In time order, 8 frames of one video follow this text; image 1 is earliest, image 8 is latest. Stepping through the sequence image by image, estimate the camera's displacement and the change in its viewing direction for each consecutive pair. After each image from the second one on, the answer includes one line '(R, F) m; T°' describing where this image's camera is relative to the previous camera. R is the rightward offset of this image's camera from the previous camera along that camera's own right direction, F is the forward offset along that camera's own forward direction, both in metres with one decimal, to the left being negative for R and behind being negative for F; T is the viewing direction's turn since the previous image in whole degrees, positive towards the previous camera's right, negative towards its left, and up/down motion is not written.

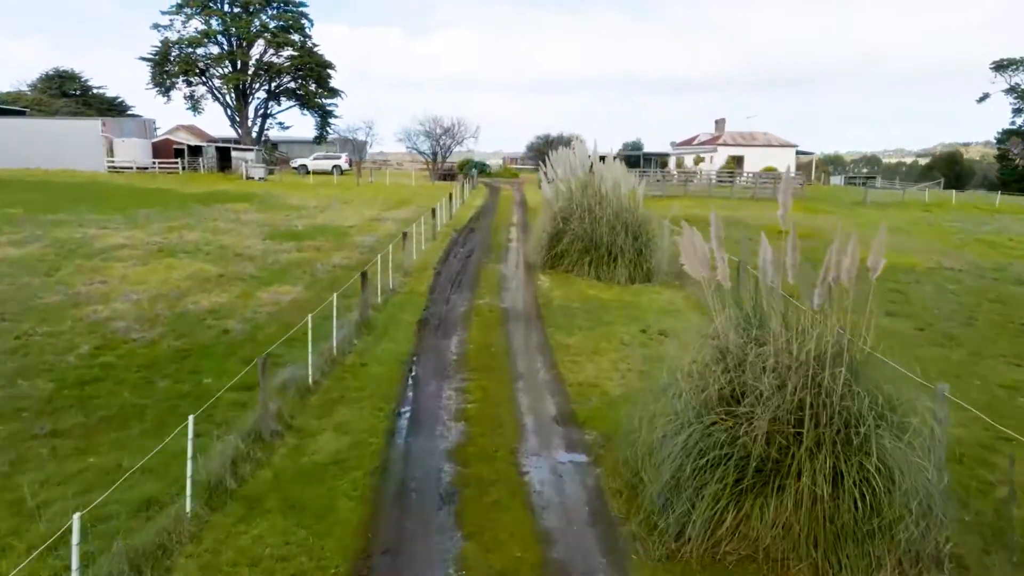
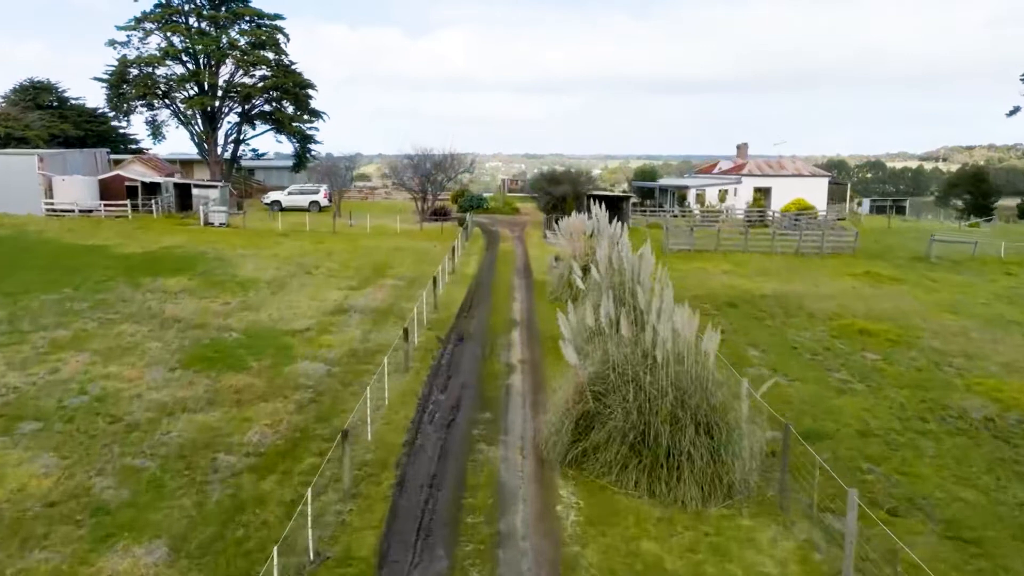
(0.0, +4.4) m; 0°
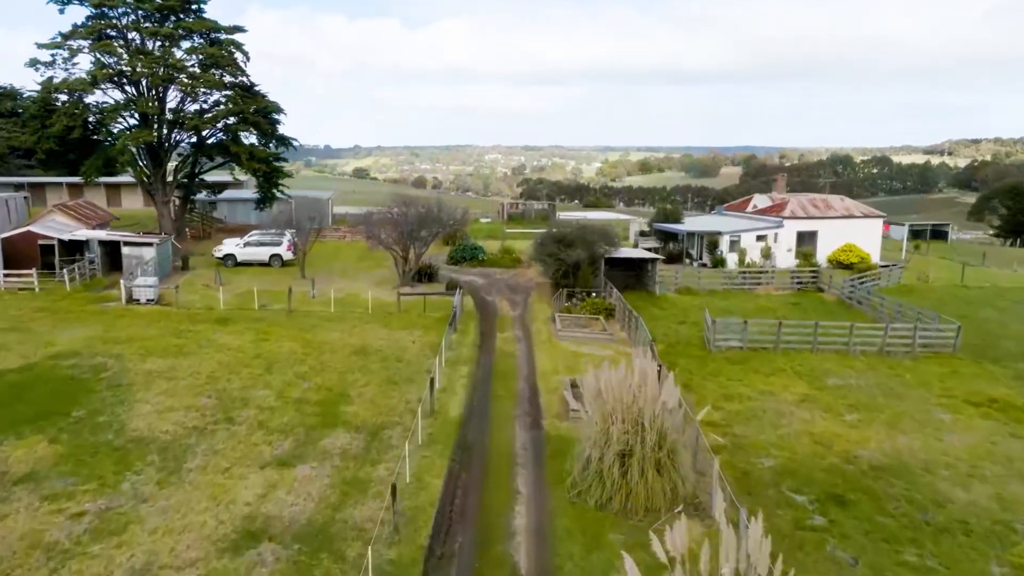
(0.0, +5.6) m; 0°
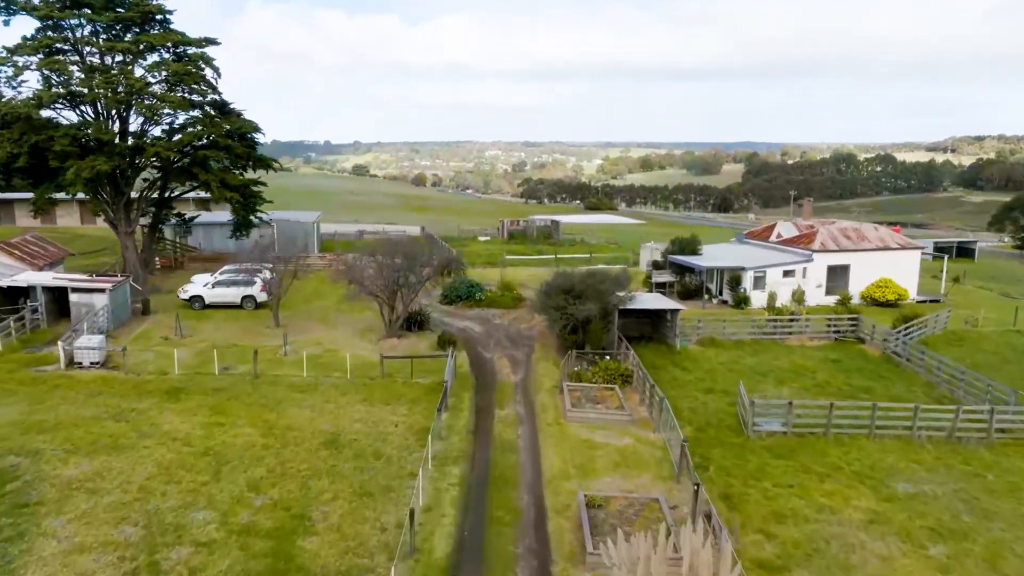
(0.0, +3.0) m; 0°
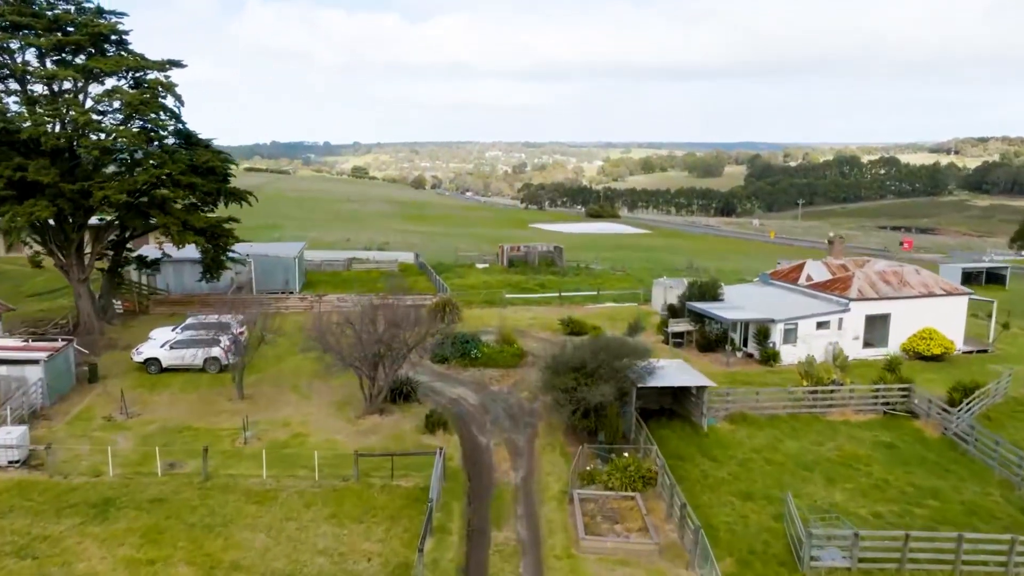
(0.0, +3.1) m; 0°
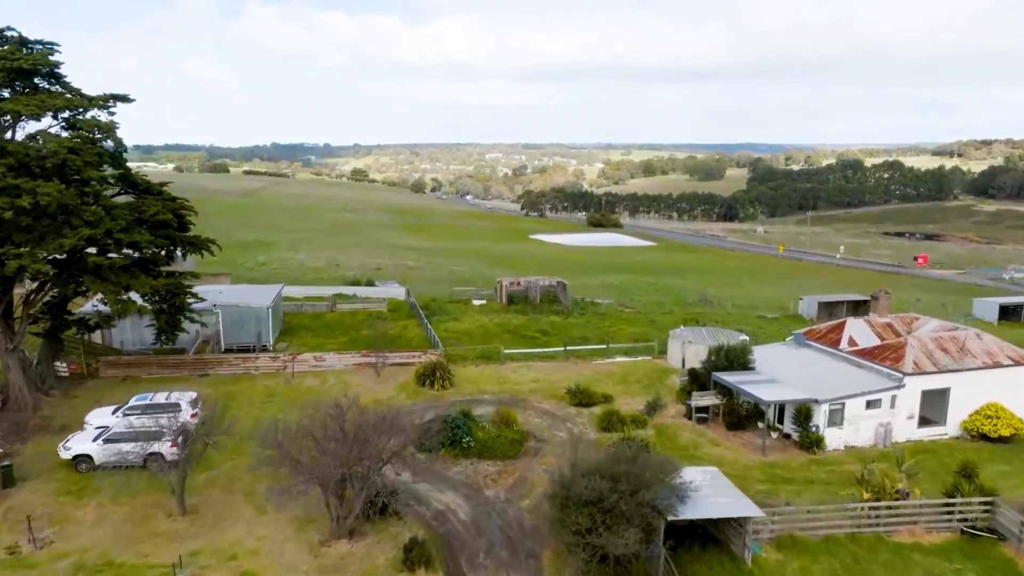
(0.0, +3.6) m; 0°
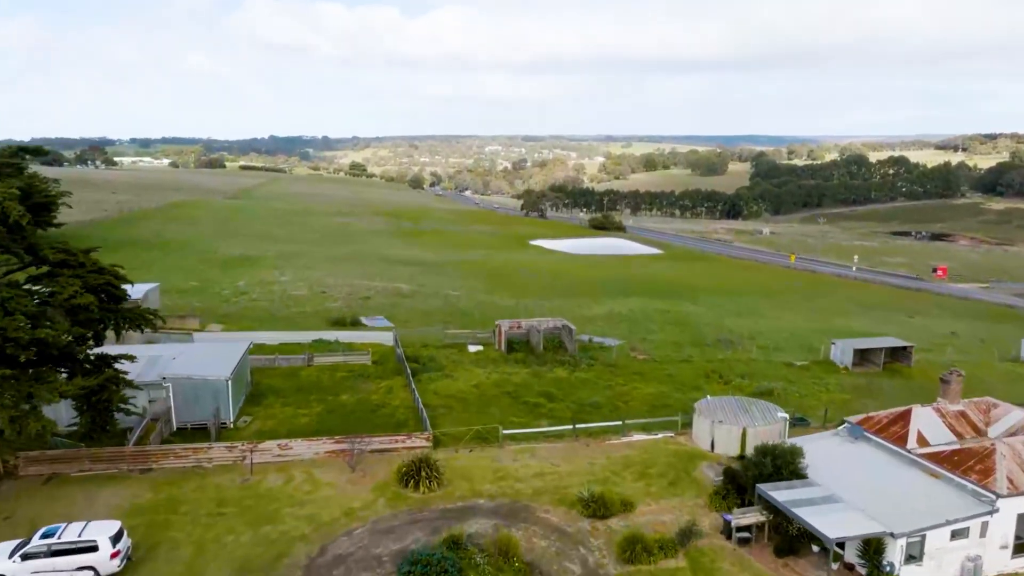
(0.0, +4.2) m; 0°
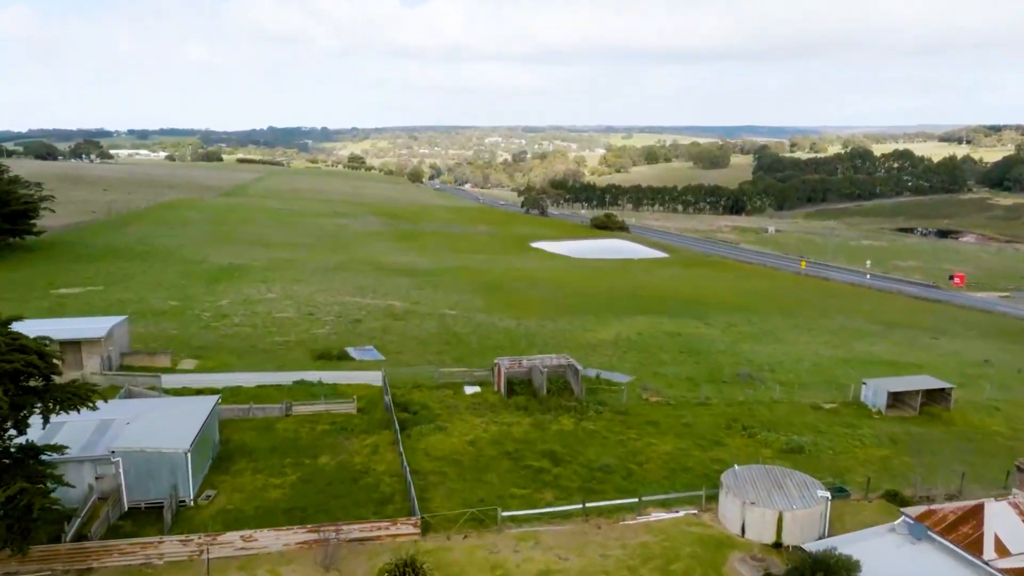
(0.0, +3.3) m; 0°
